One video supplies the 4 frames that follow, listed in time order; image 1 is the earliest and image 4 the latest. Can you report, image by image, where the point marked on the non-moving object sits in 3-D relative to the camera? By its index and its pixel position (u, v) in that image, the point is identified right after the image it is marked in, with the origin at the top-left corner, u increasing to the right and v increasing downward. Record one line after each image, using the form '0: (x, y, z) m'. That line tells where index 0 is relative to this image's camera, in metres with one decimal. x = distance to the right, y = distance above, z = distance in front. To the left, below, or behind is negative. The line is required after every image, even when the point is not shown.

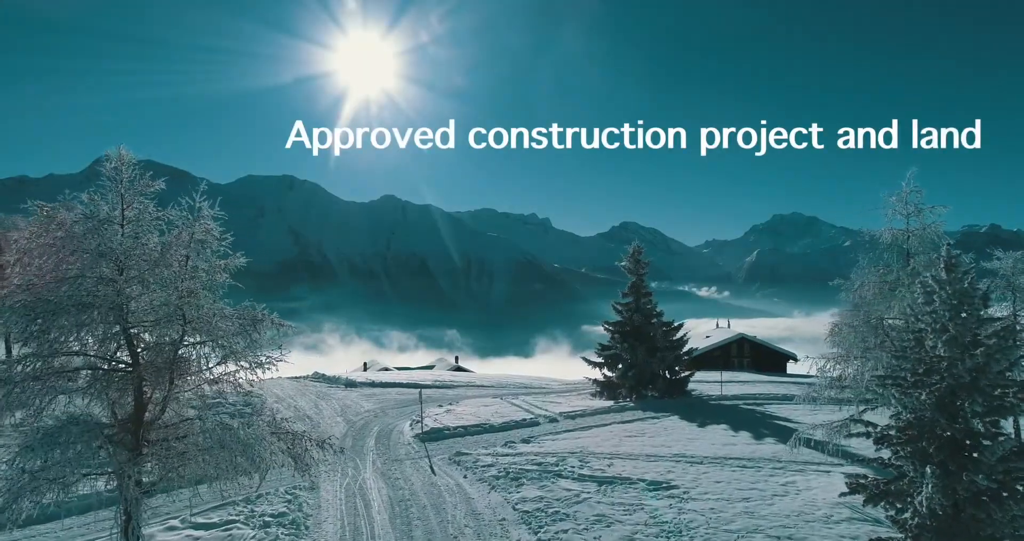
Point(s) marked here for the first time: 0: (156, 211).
0: (-7.1, +1.2, +10.9) m
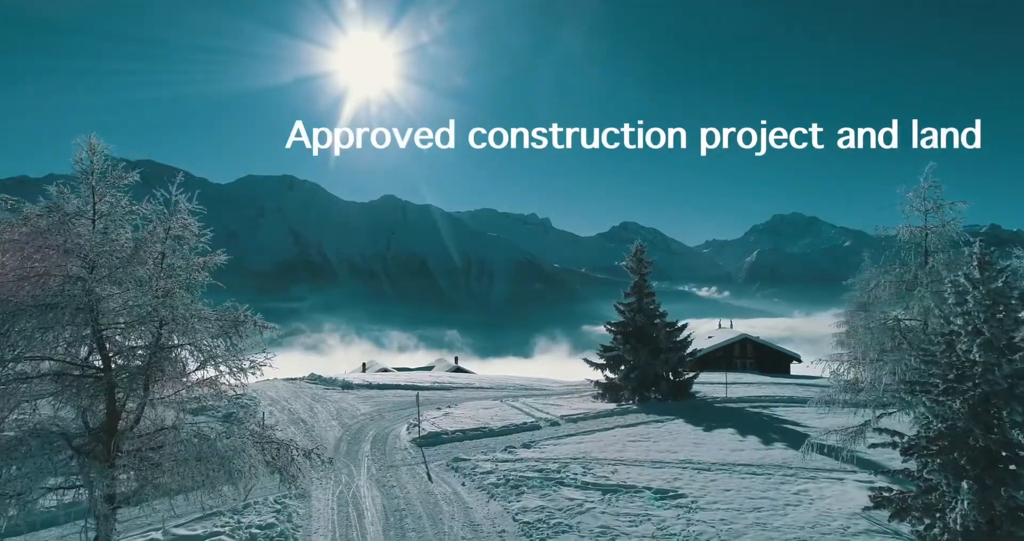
0: (-7.0, +1.2, +10.1) m
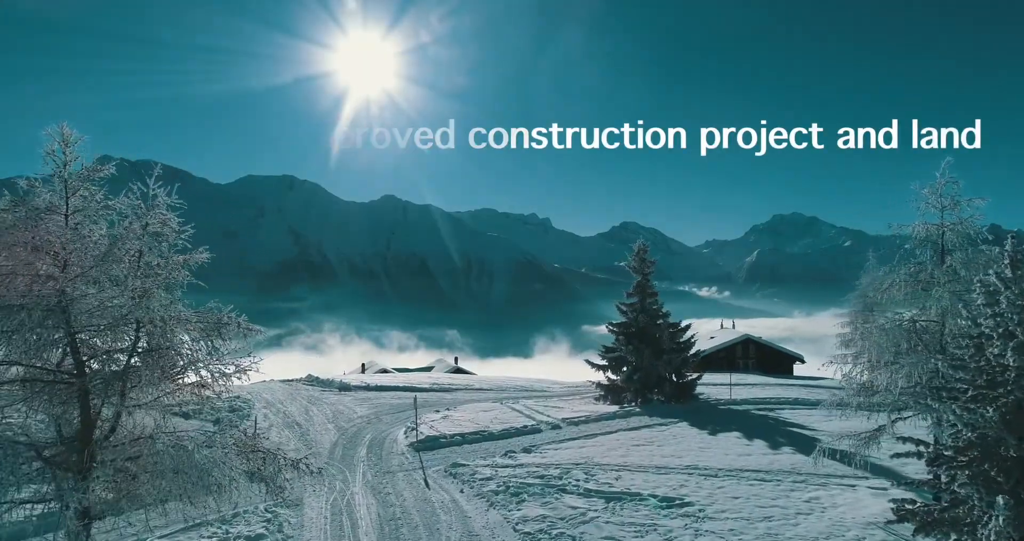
0: (-7.0, +1.2, +9.5) m
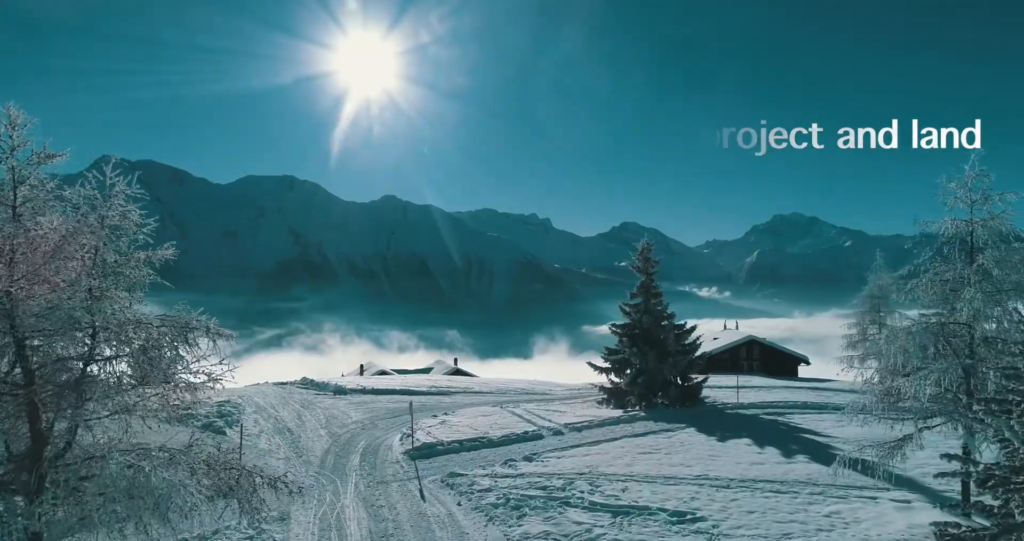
0: (-7.0, +1.3, +8.5) m
